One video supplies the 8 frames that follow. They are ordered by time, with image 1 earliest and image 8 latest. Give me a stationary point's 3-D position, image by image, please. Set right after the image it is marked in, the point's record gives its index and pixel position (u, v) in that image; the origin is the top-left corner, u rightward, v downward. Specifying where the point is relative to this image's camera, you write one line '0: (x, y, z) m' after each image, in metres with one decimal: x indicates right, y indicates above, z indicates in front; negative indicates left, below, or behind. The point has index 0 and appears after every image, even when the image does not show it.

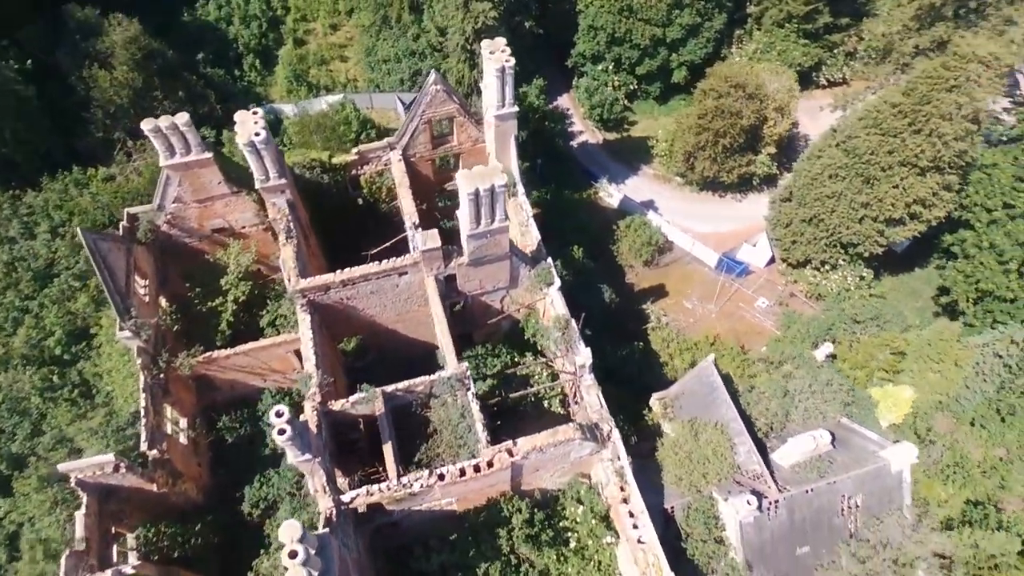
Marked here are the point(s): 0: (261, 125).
0: (-7.5, +4.8, +19.2) m
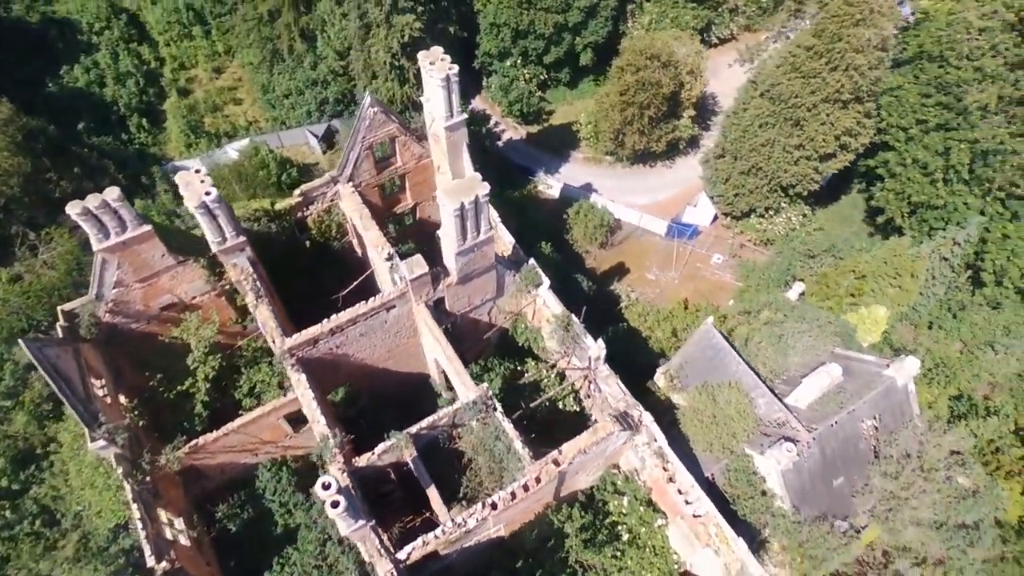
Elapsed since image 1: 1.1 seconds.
0: (-8.3, +2.8, +17.5) m
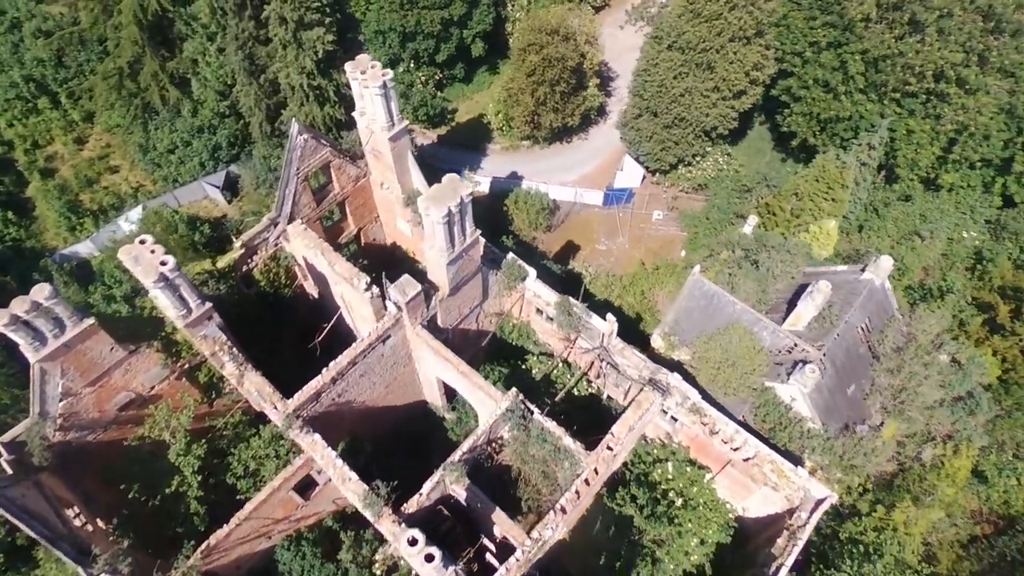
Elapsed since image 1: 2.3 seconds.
0: (-8.3, +0.8, +15.3) m
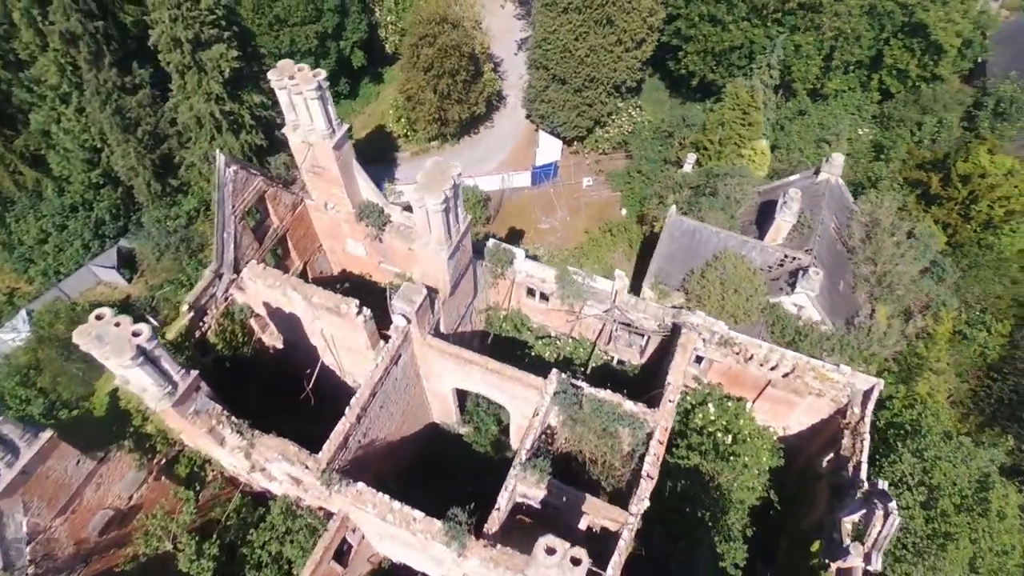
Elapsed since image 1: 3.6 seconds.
0: (-7.4, -0.7, +12.5) m
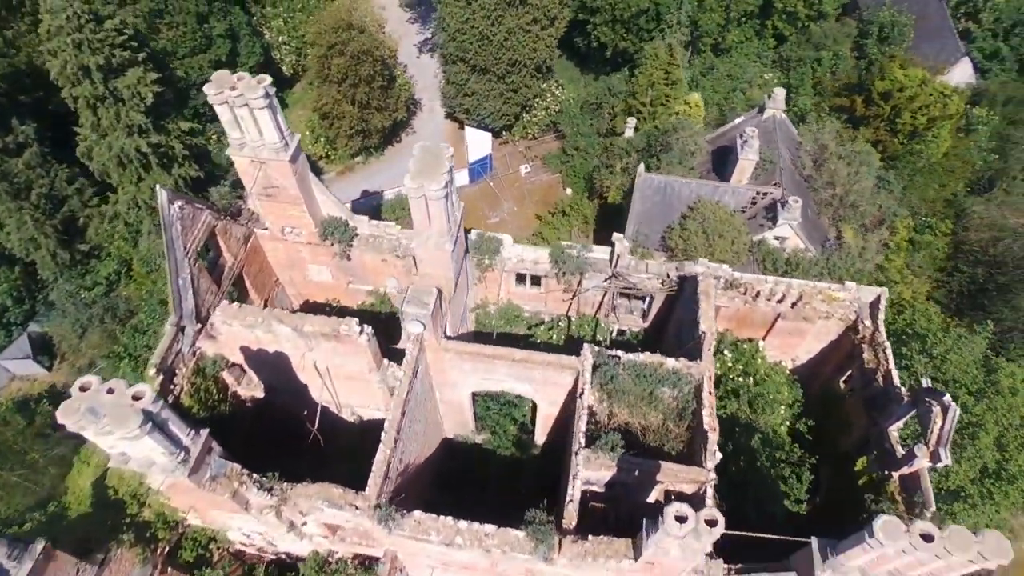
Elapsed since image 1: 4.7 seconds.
0: (-6.2, -1.6, +10.5) m
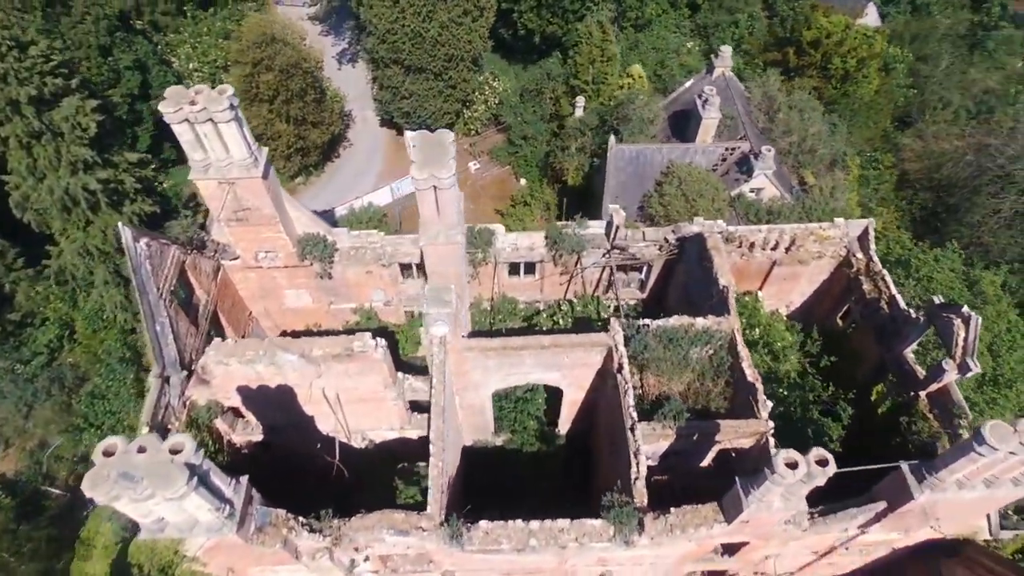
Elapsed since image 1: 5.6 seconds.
0: (-4.9, -2.1, +9.1) m
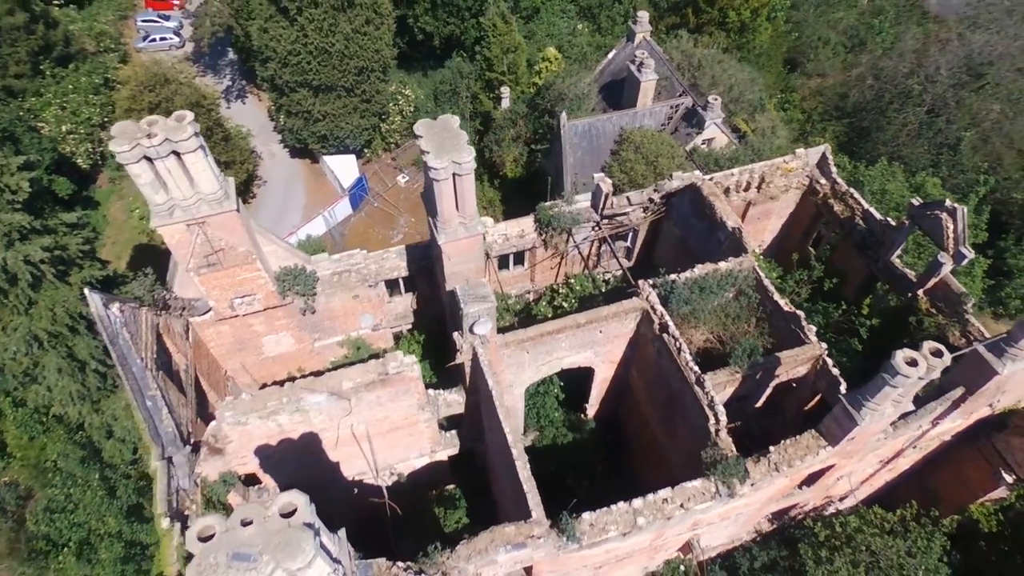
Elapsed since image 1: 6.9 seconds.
0: (-2.9, -2.5, +7.6) m
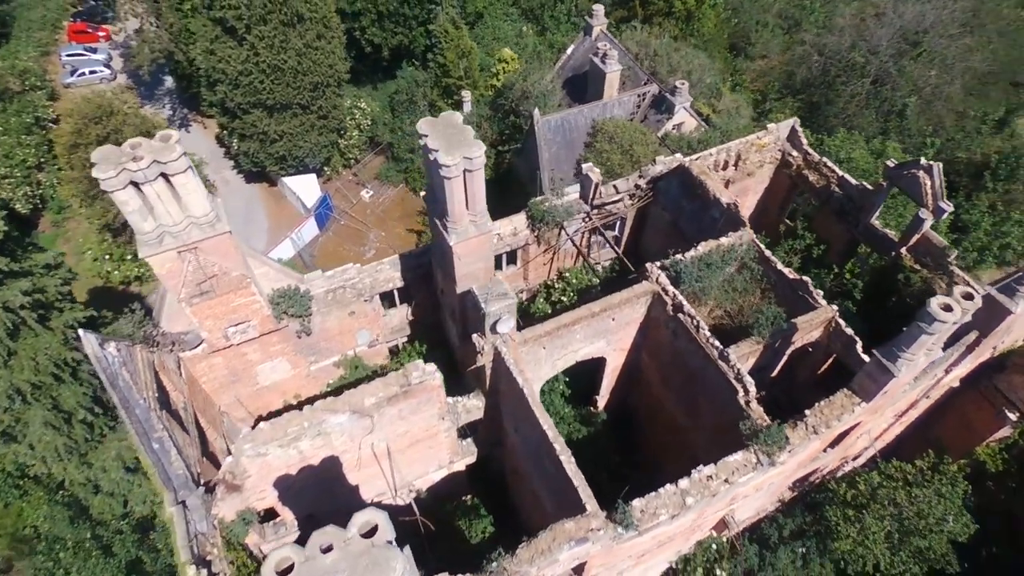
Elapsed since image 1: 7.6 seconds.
0: (-1.9, -2.6, +7.1) m
